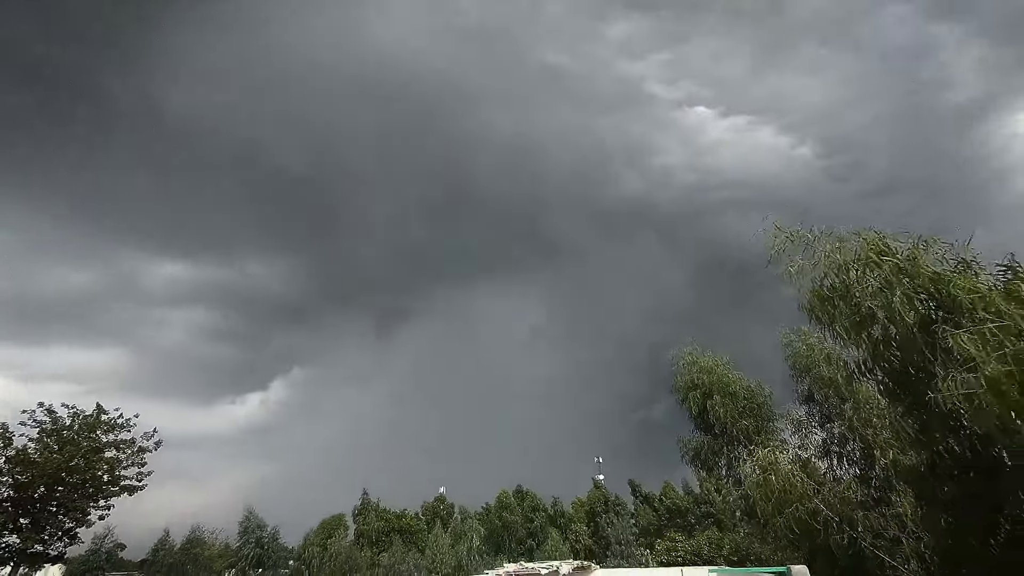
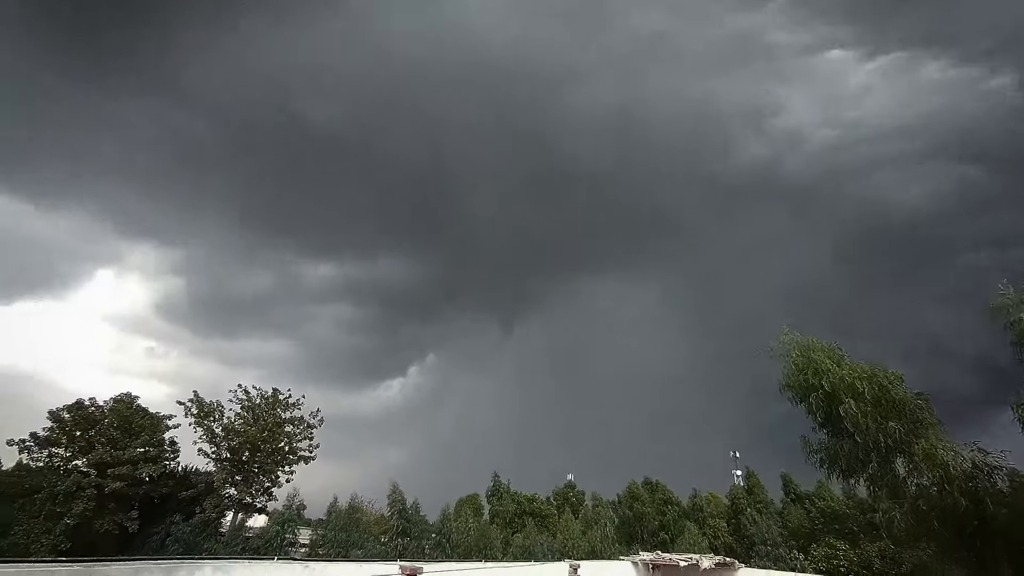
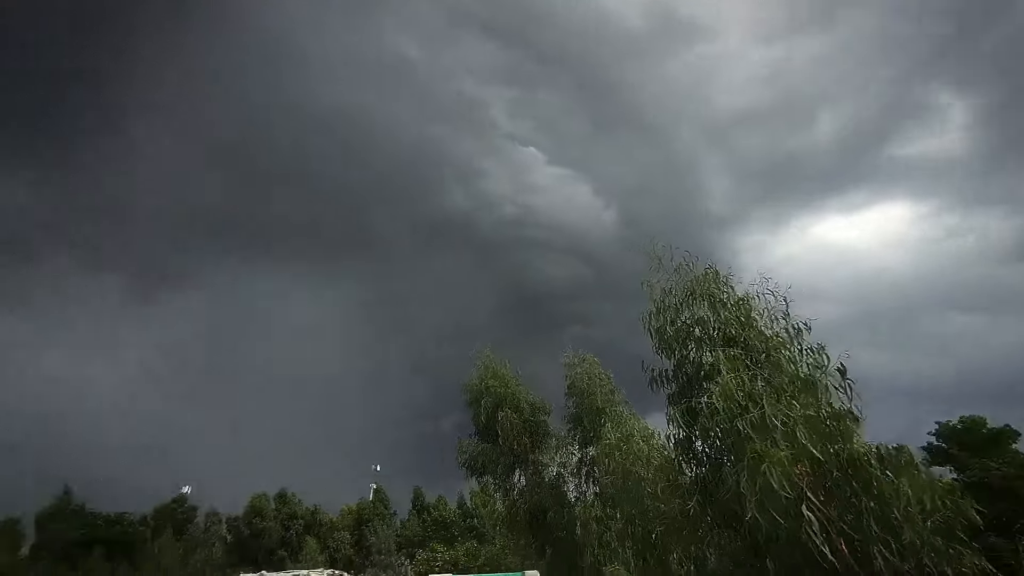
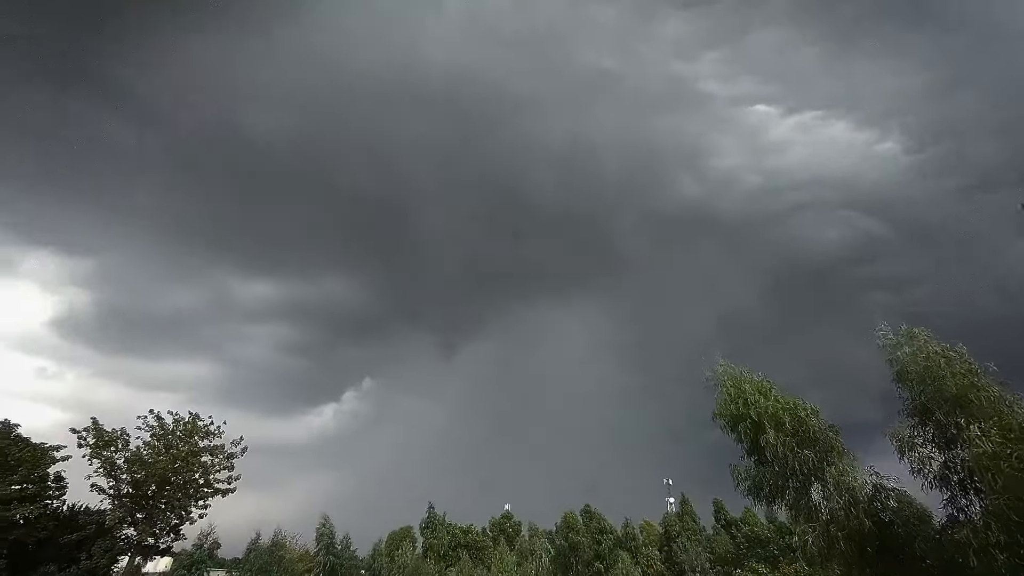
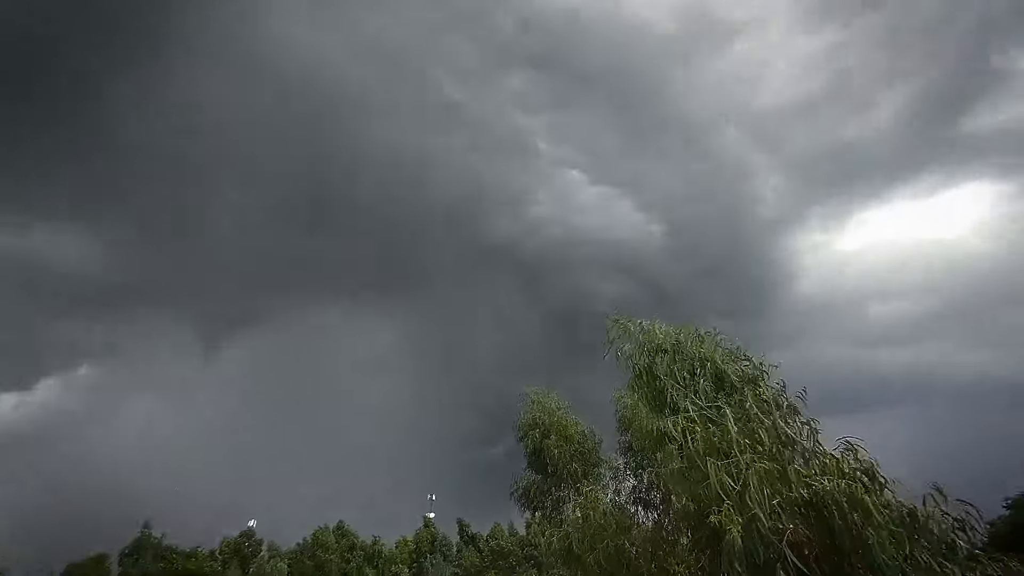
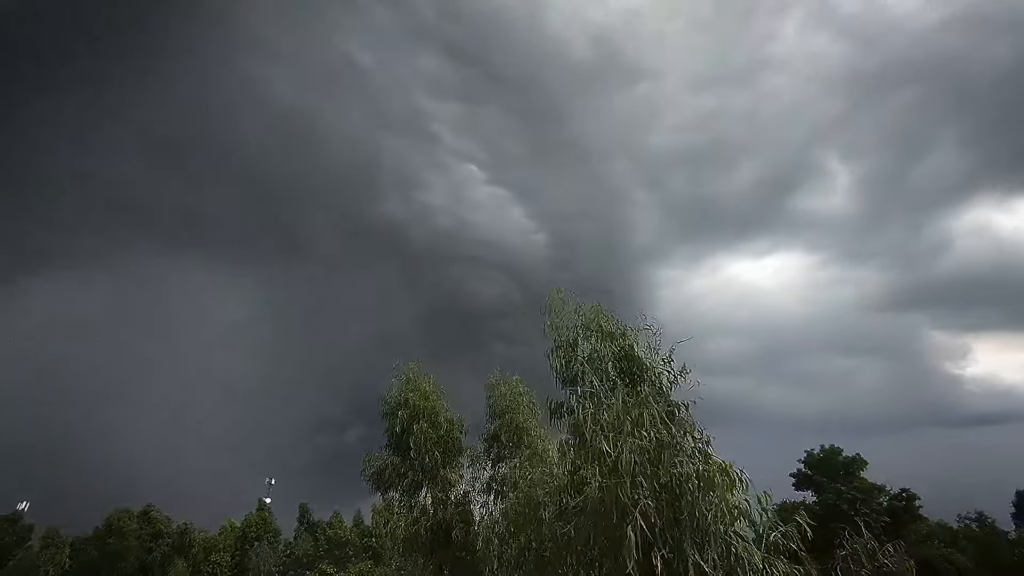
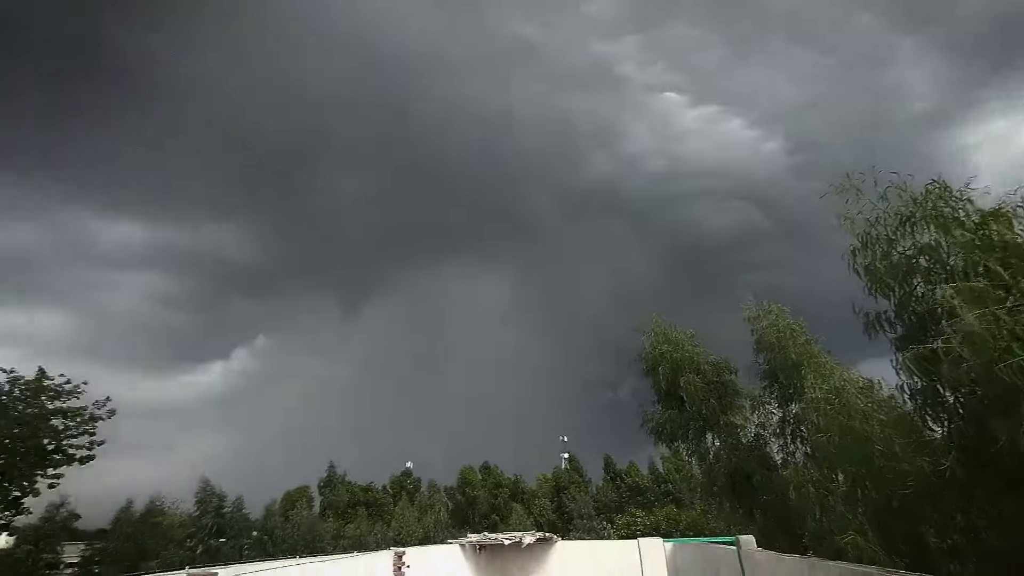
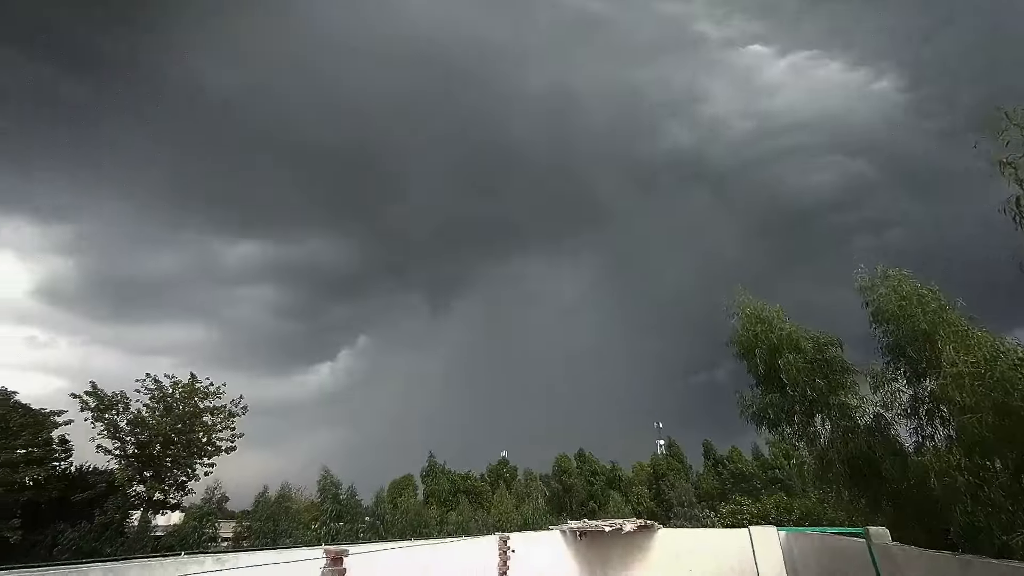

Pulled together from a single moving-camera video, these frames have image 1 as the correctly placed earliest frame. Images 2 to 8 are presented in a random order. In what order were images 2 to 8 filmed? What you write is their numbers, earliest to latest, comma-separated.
5, 6, 3, 7, 8, 4, 2
